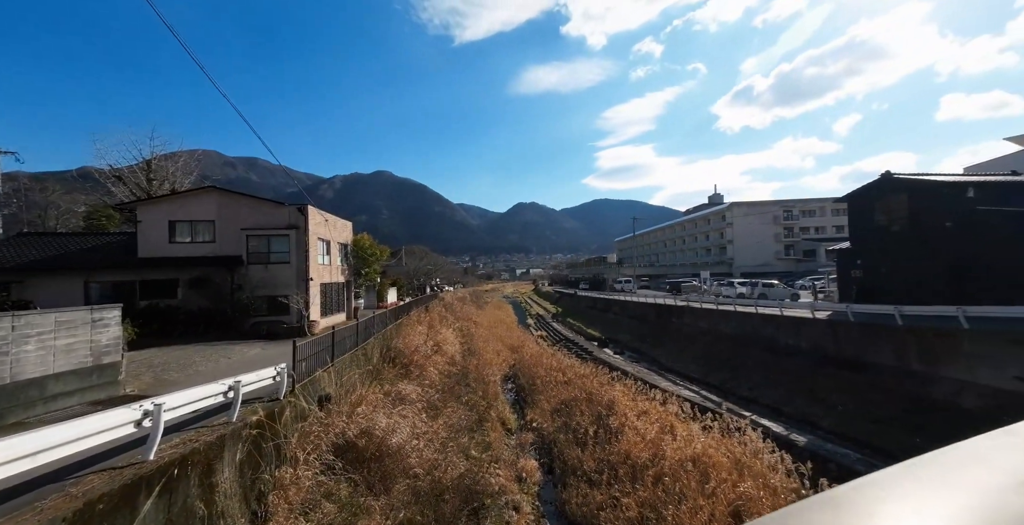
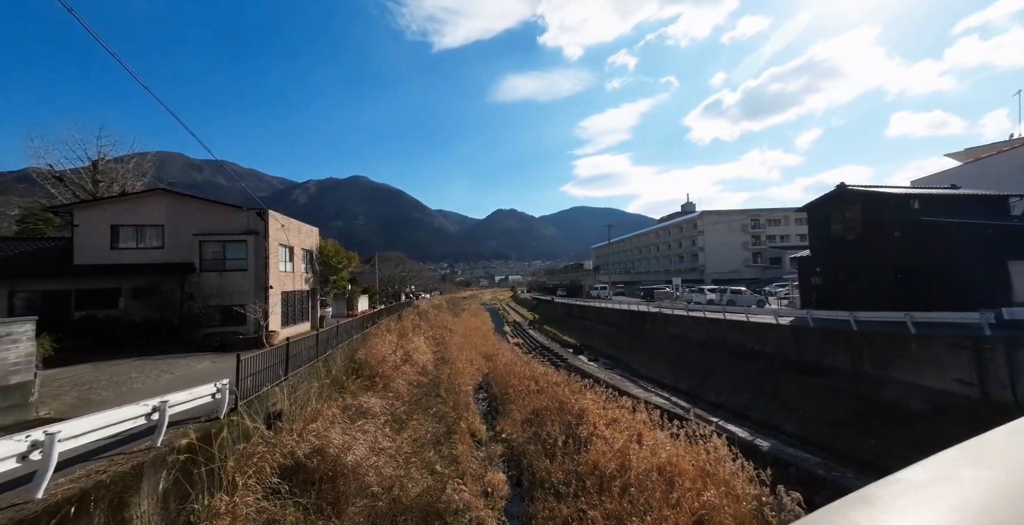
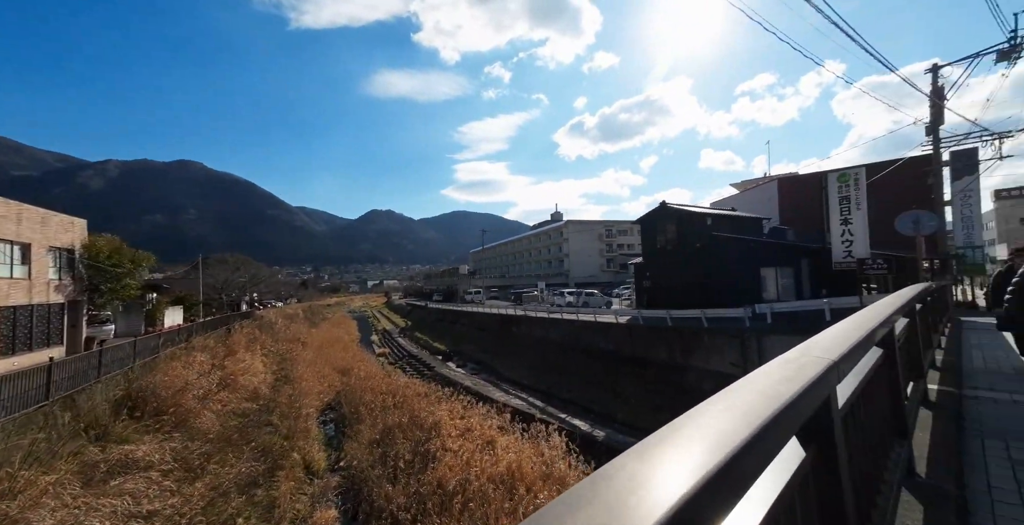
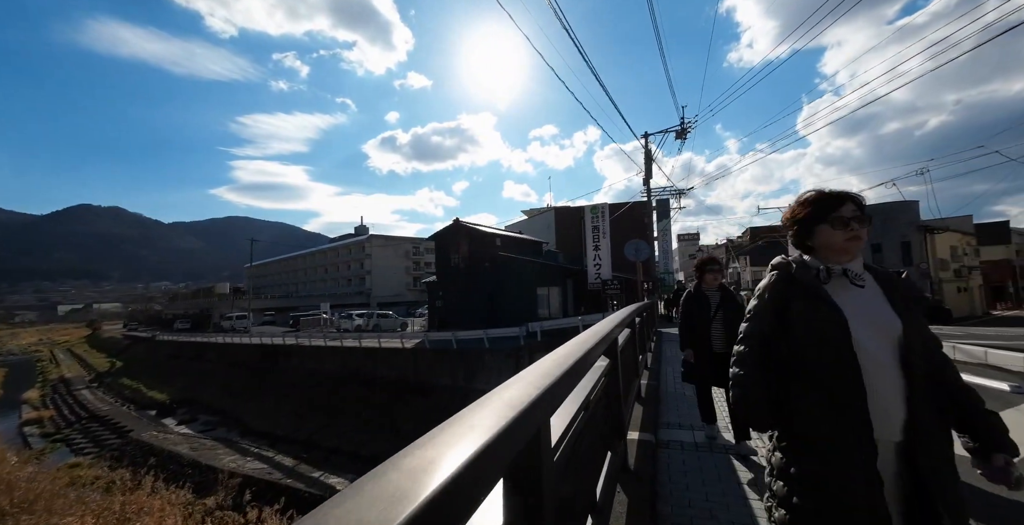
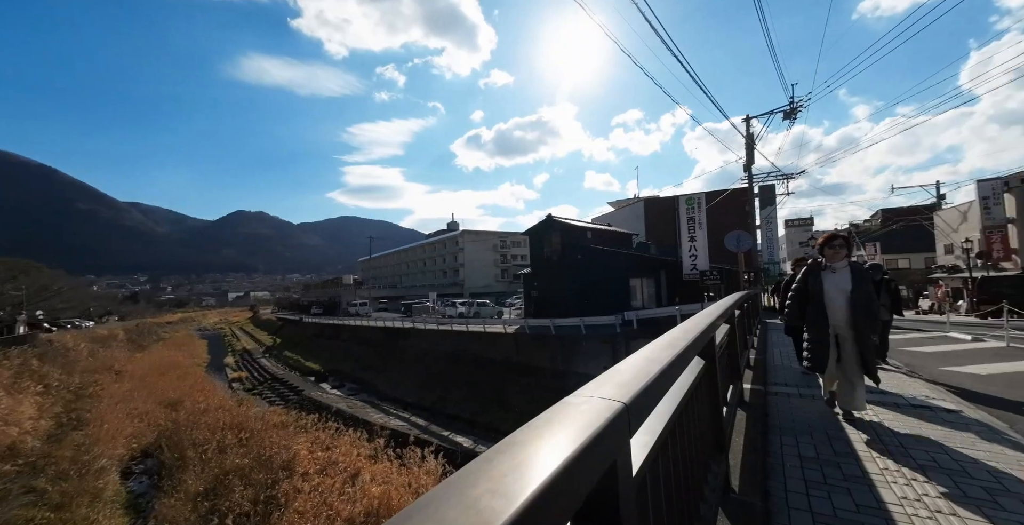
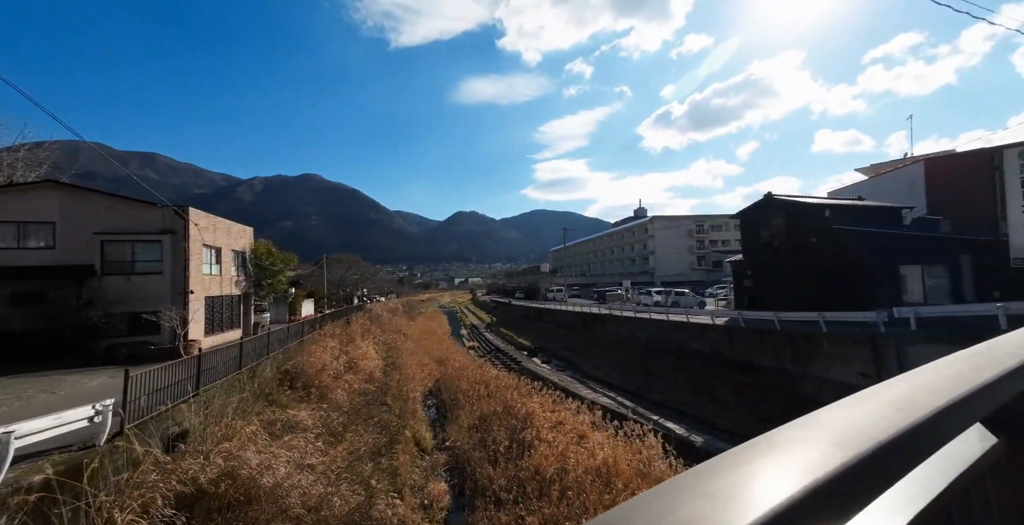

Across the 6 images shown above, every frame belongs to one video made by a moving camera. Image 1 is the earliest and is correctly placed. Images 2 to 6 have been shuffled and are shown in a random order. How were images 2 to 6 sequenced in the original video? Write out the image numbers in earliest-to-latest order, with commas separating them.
2, 6, 3, 5, 4
